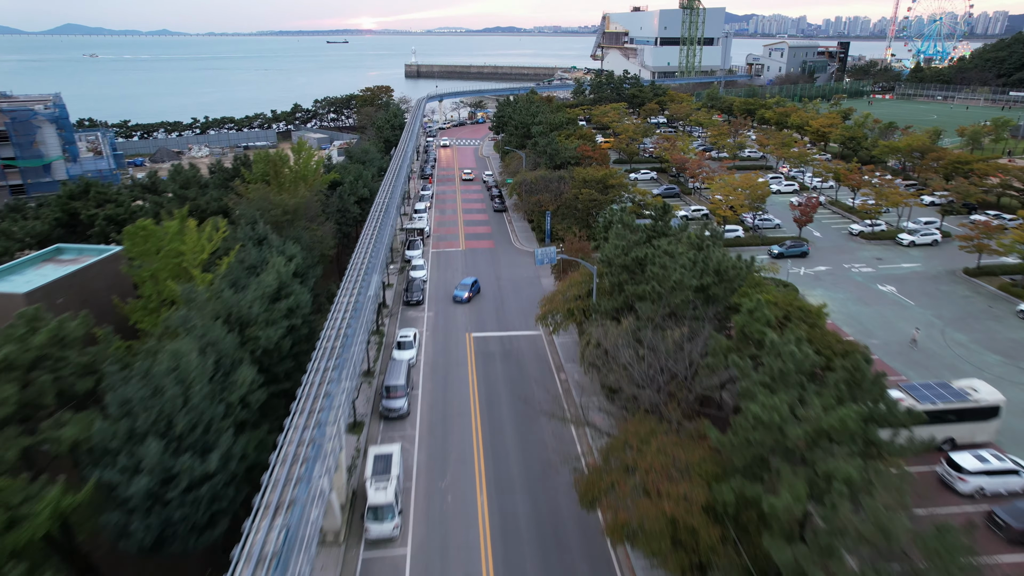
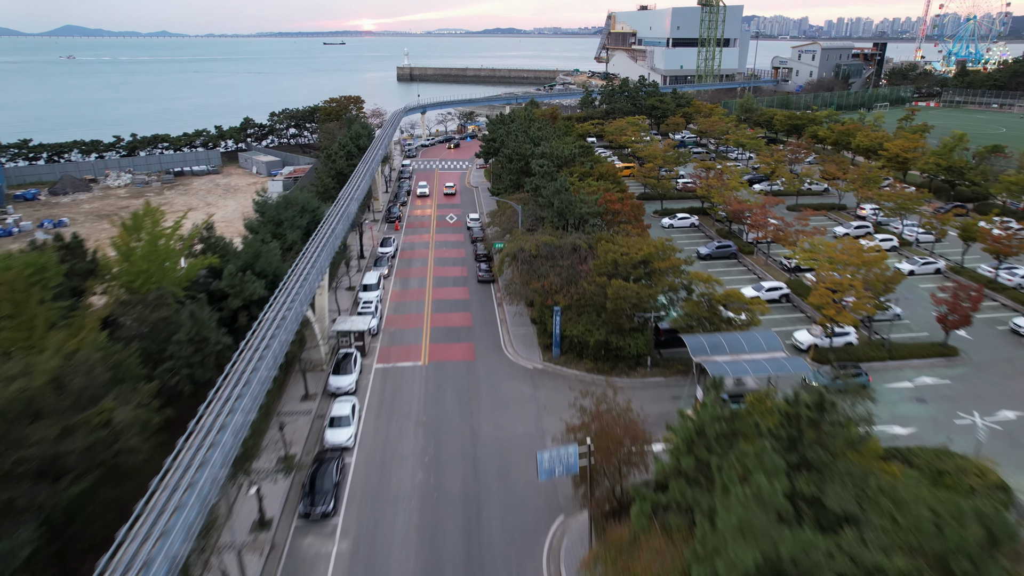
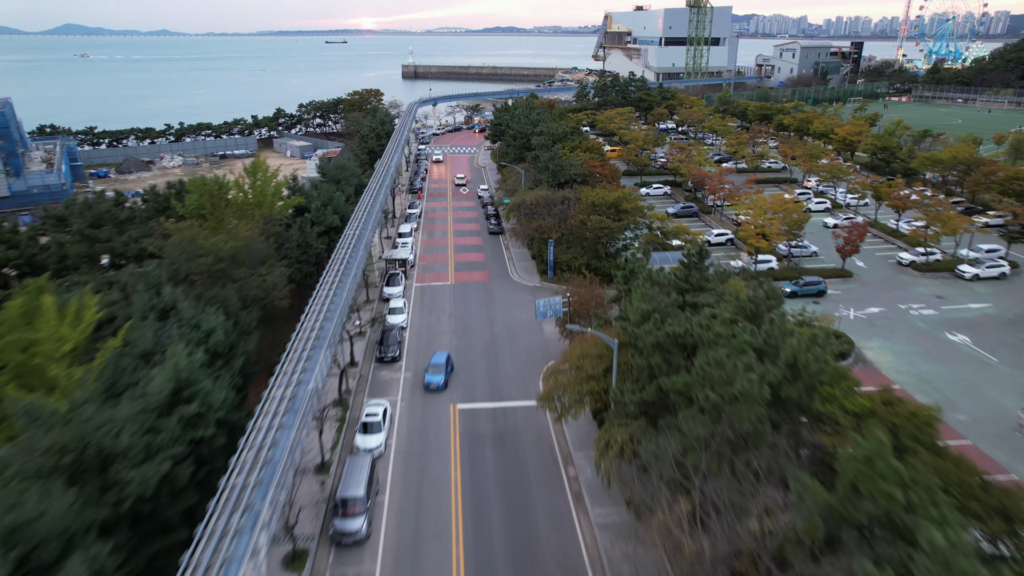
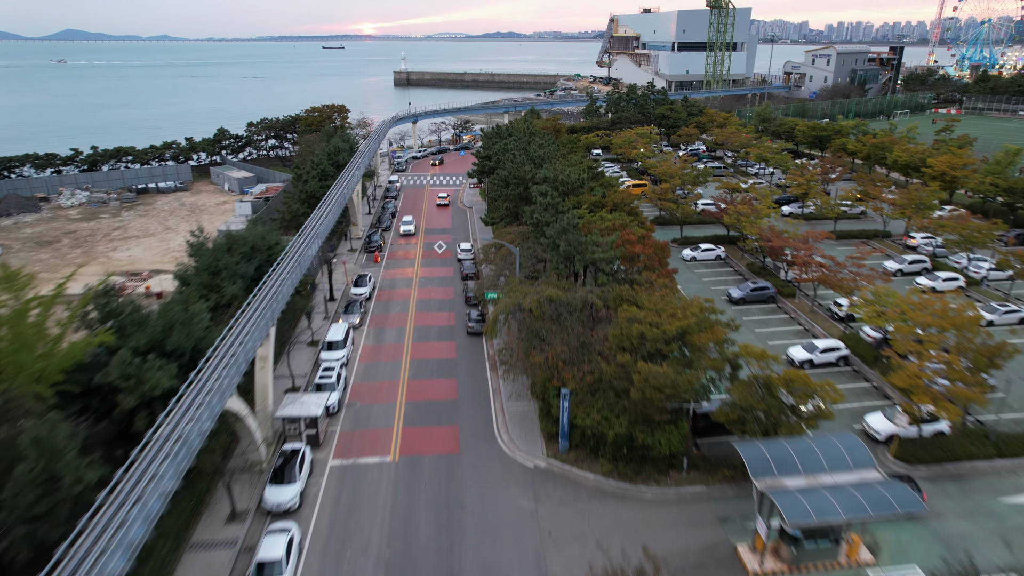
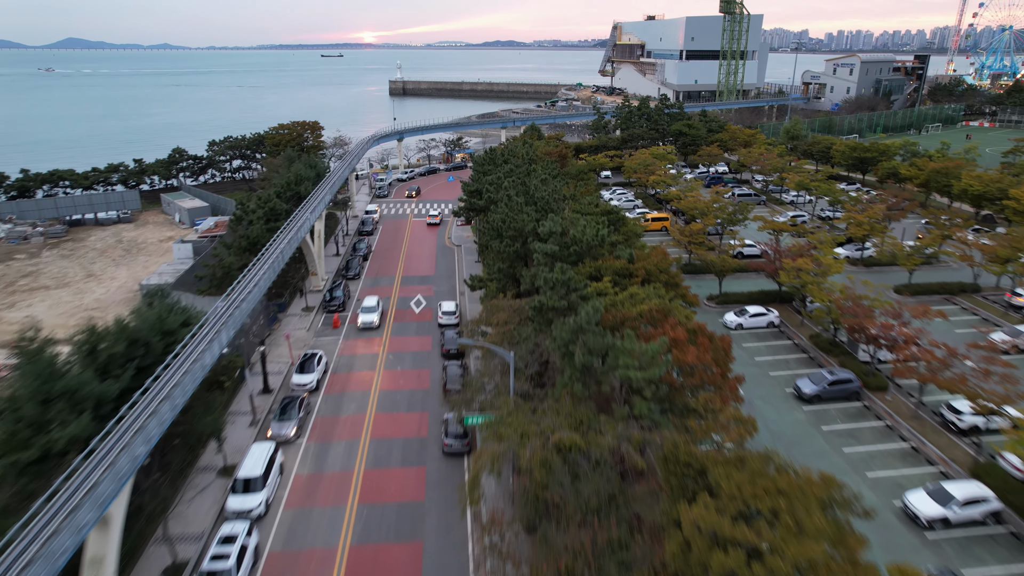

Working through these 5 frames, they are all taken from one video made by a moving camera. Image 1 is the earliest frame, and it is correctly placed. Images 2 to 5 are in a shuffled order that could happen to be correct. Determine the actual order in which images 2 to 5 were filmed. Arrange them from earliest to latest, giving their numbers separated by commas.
3, 2, 4, 5
